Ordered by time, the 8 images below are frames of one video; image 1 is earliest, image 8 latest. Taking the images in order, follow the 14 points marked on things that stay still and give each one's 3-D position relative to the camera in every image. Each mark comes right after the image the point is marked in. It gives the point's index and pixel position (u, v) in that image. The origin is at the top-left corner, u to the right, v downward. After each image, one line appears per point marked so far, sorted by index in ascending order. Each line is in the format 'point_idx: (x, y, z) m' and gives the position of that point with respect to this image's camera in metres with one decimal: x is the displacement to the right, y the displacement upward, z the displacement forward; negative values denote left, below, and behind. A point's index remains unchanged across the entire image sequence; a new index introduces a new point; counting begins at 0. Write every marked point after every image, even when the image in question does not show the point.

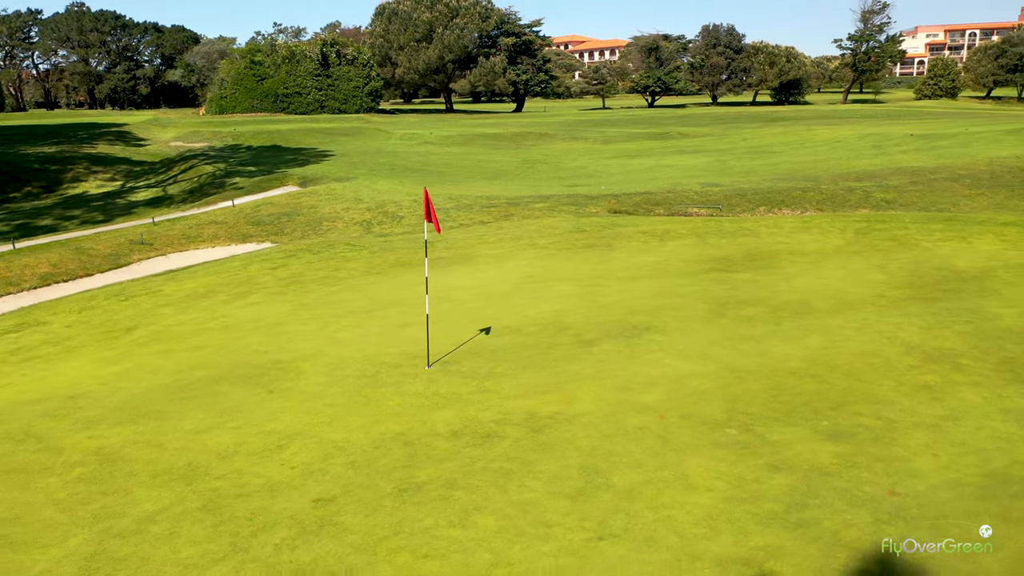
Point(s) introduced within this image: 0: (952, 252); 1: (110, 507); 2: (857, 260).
0: (+8.6, +0.7, +15.9) m
1: (-3.0, -1.7, +6.3) m
2: (+6.5, +0.5, +15.3) m
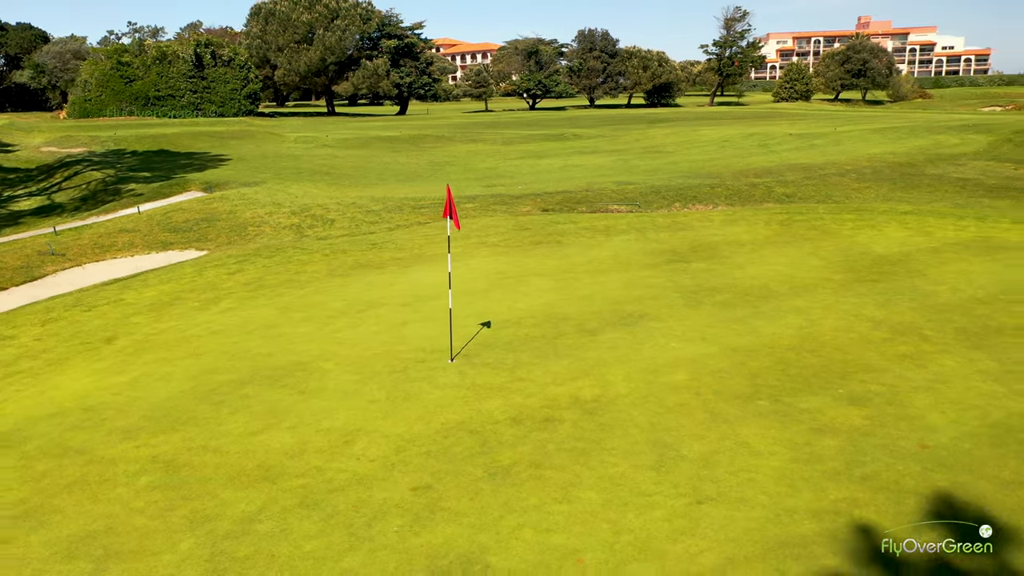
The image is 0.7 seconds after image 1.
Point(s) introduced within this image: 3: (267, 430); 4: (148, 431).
0: (+7.6, +1.0, +17.4) m
1: (-2.3, -1.7, +6.2) m
2: (+5.7, +0.8, +16.6) m
3: (-2.3, -1.3, +7.6) m
4: (-3.4, -1.3, +7.7) m
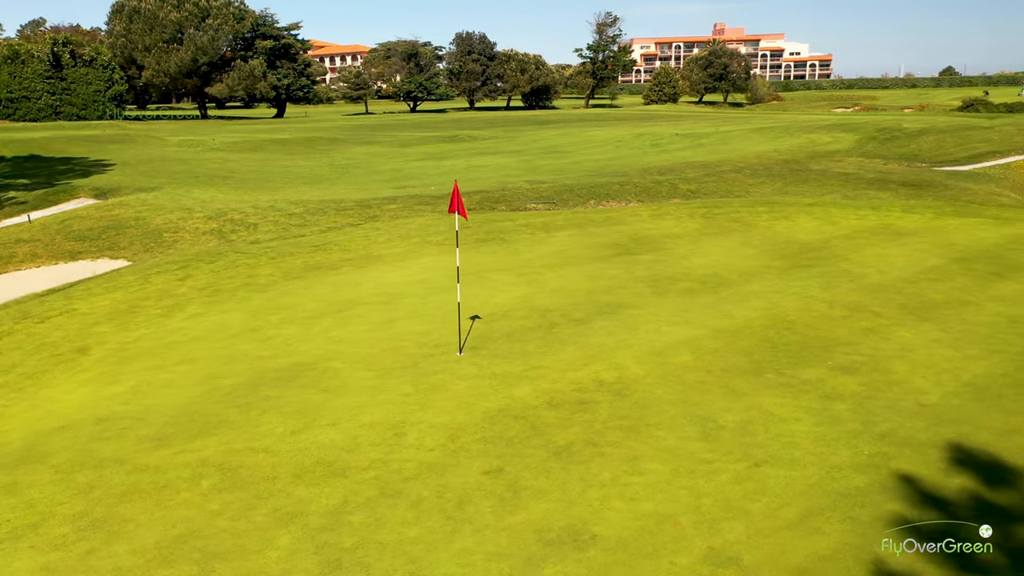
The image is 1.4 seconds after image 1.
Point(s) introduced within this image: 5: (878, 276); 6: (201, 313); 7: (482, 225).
0: (+6.4, +1.4, +18.8) m
1: (-1.7, -1.6, +6.1) m
2: (+4.6, +1.1, +17.6) m
3: (-1.9, -1.3, +7.5) m
4: (-3.0, -1.4, +7.4) m
5: (+6.3, +0.2, +14.1) m
6: (-4.5, -0.4, +11.9) m
7: (-0.7, +1.5, +19.3) m
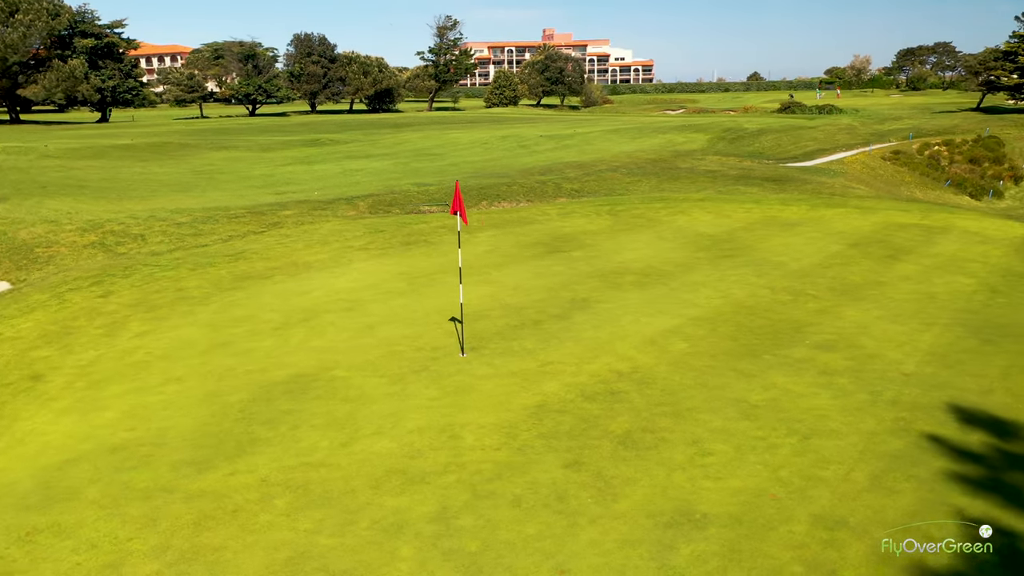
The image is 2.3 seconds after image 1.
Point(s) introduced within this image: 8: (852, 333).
0: (+4.4, +1.6, +19.9) m
1: (-0.9, -1.7, +5.9) m
2: (+2.8, +1.2, +18.4) m
3: (-1.4, -1.3, +7.3) m
4: (-2.5, -1.4, +6.9) m
5: (+5.3, +0.5, +15.3) m
6: (-4.9, -0.6, +11.0) m
7: (-2.7, +1.4, +19.0) m
8: (+4.4, -0.6, +10.5) m
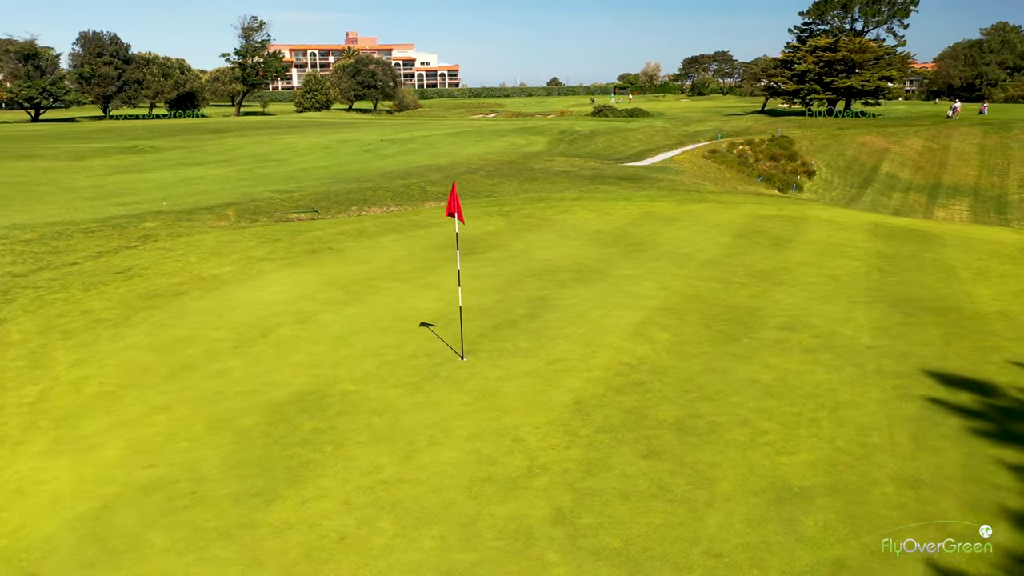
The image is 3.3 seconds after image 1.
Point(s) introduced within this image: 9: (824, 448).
0: (+1.7, +1.7, +20.5) m
1: (-0.1, -1.7, +5.7) m
2: (+0.6, +1.3, +18.7) m
3: (-0.8, -1.4, +6.9) m
4: (-1.8, -1.5, +6.4) m
5: (+3.8, +0.7, +16.3) m
6: (-5.1, -0.9, +9.8) m
7: (-4.9, +1.1, +18.1) m
8: (+4.0, -0.4, +11.4) m
9: (+2.7, -1.4, +6.9) m
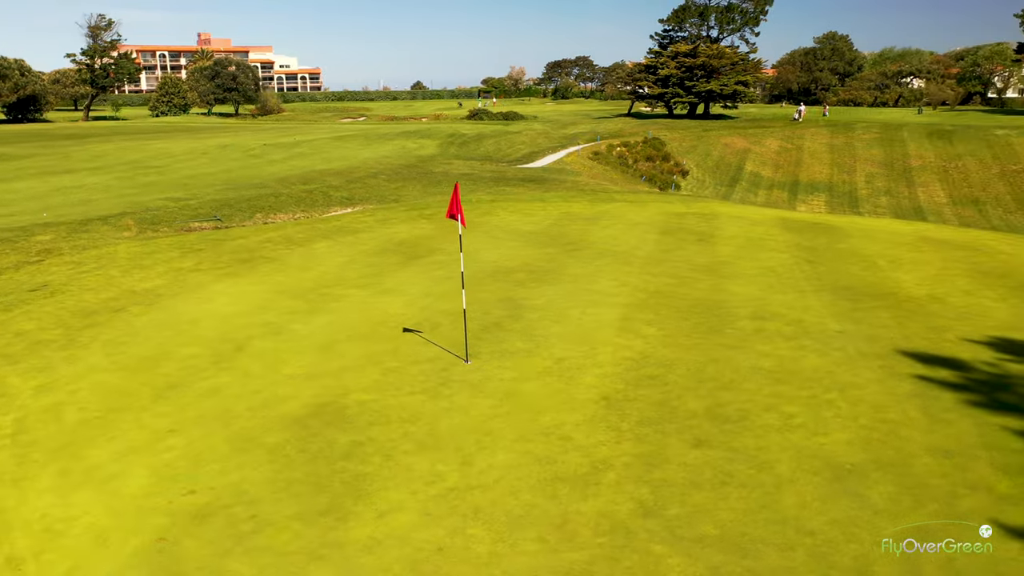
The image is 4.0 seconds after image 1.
0: (-0.1, +1.7, +20.6) m
1: (+0.6, -1.7, +5.8) m
2: (-0.9, +1.2, +18.7) m
3: (-0.4, -1.4, +6.8) m
4: (-1.2, -1.6, +6.1) m
5: (+2.6, +0.8, +16.7) m
6: (-5.1, -1.1, +9.0) m
7: (-6.3, +0.9, +17.2) m
8: (+3.6, -0.2, +12.0) m
9: (+3.1, -1.2, +7.3) m
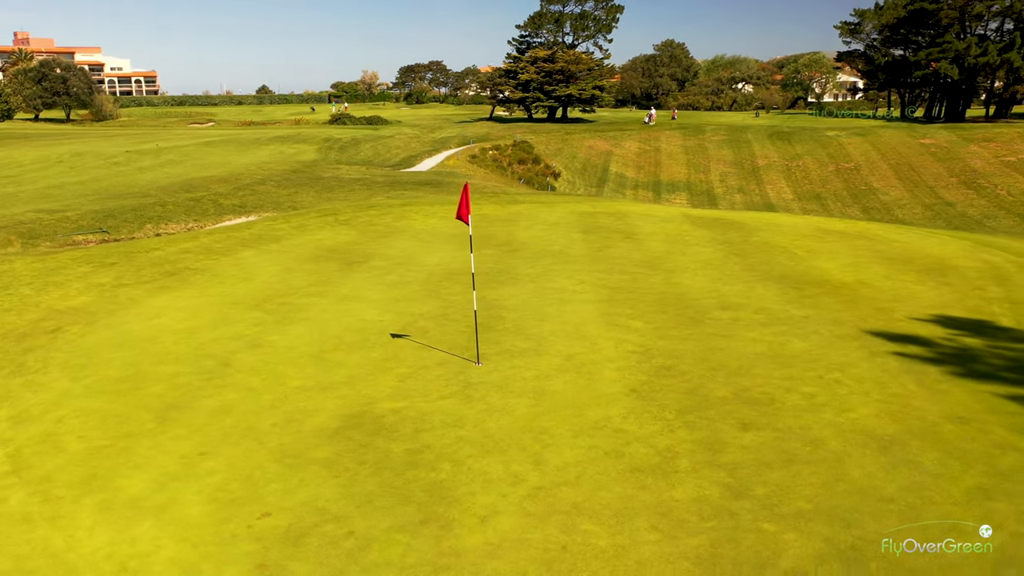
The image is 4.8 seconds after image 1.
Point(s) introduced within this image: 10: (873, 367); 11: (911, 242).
0: (-2.1, +1.6, +20.4) m
1: (+1.3, -1.6, +5.9) m
2: (-2.6, +1.1, +18.4) m
3: (+0.2, -1.4, +6.8) m
4: (-0.5, -1.6, +5.9) m
5: (+1.3, +0.8, +17.1) m
6: (-4.9, -1.2, +8.1) m
7: (-7.5, +0.6, +15.9) m
8: (+3.2, -0.1, +12.6) m
9: (+3.5, -1.1, +7.9) m
10: (+3.9, -0.9, +8.9) m
11: (+9.0, +1.1, +18.4) m
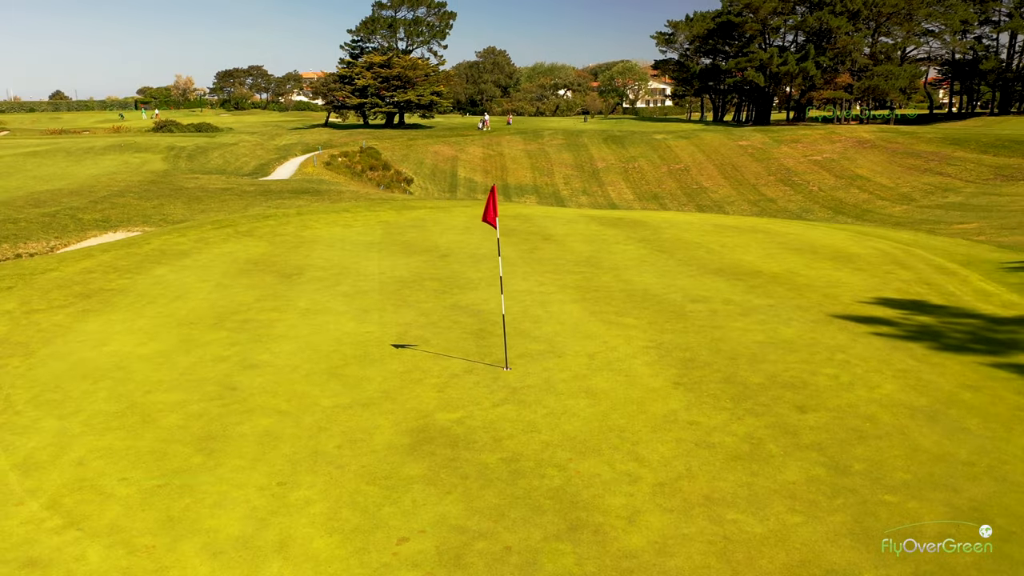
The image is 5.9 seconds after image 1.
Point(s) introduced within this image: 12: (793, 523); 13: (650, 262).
0: (-4.2, +1.3, +19.7) m
1: (+2.3, -1.5, +6.2) m
2: (-4.2, +0.8, +17.6) m
3: (+1.0, -1.4, +6.8) m
4: (+0.5, -1.6, +5.9) m
5: (-0.2, +0.7, +17.1) m
6: (-4.2, -1.5, +7.0) m
7: (-8.5, +0.1, +14.2) m
8: (+2.7, 0.0, +13.1) m
9: (+4.0, -0.9, +8.6) m
10: (+4.2, -0.7, +9.7) m
11: (+7.1, +1.3, +20.0) m
12: (+1.9, -1.7, +5.7) m
13: (+2.7, +0.5, +15.9) m
